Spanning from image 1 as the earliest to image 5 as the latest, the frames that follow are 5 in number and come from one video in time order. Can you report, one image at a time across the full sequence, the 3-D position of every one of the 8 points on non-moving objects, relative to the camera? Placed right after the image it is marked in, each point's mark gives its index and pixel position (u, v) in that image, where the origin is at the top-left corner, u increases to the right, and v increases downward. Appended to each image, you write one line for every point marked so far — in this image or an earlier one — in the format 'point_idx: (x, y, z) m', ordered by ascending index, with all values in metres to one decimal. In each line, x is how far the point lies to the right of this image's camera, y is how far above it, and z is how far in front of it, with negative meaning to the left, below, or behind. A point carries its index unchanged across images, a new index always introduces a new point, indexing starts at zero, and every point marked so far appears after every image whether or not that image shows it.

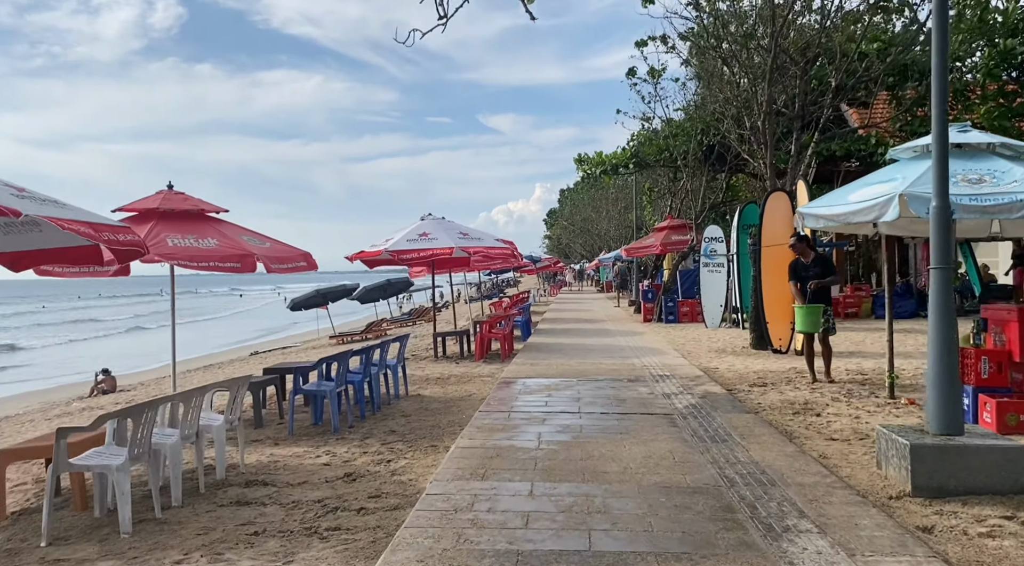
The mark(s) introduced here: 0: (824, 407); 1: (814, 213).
0: (+3.3, -1.3, +7.1) m
1: (+3.1, +0.7, +6.8) m
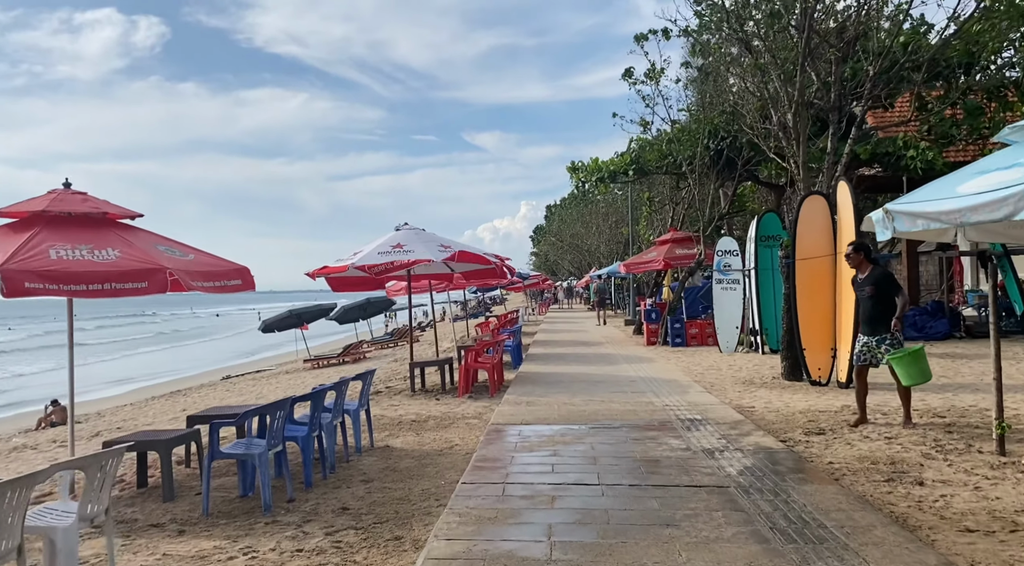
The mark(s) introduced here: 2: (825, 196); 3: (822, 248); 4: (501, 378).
0: (+3.2, -1.5, +5.3) m
1: (+3.0, +0.5, +5.1) m
2: (+4.5, +1.3, +9.7) m
3: (+4.4, +0.5, +9.6) m
4: (-0.2, -1.5, +10.7) m
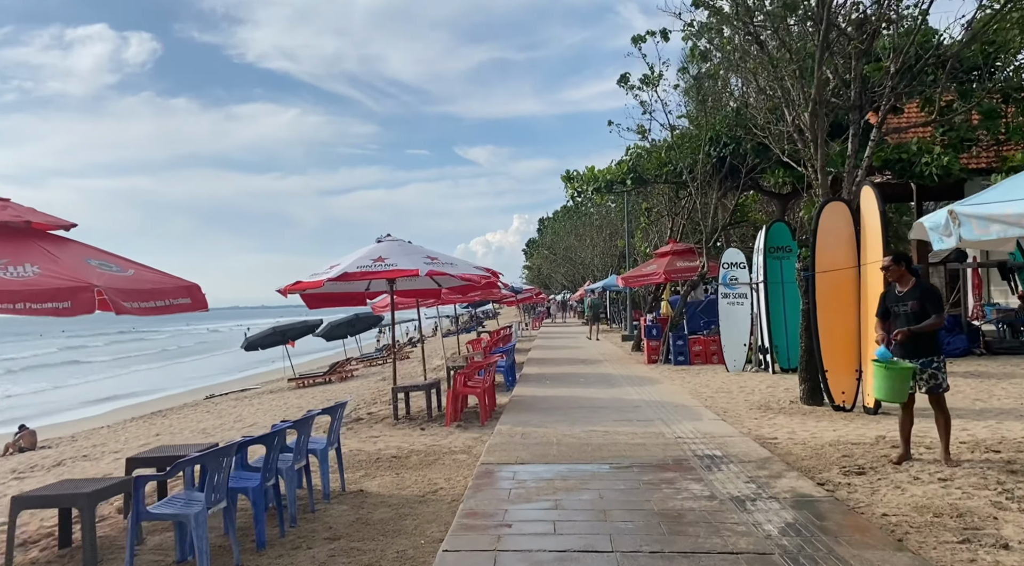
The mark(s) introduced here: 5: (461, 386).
0: (+3.2, -1.6, +4.4) m
1: (+3.0, +0.4, +4.3) m
2: (+4.4, +1.1, +8.9) m
3: (+4.3, +0.3, +8.8) m
4: (-0.3, -1.7, +9.8) m
5: (-0.7, -1.4, +9.0) m
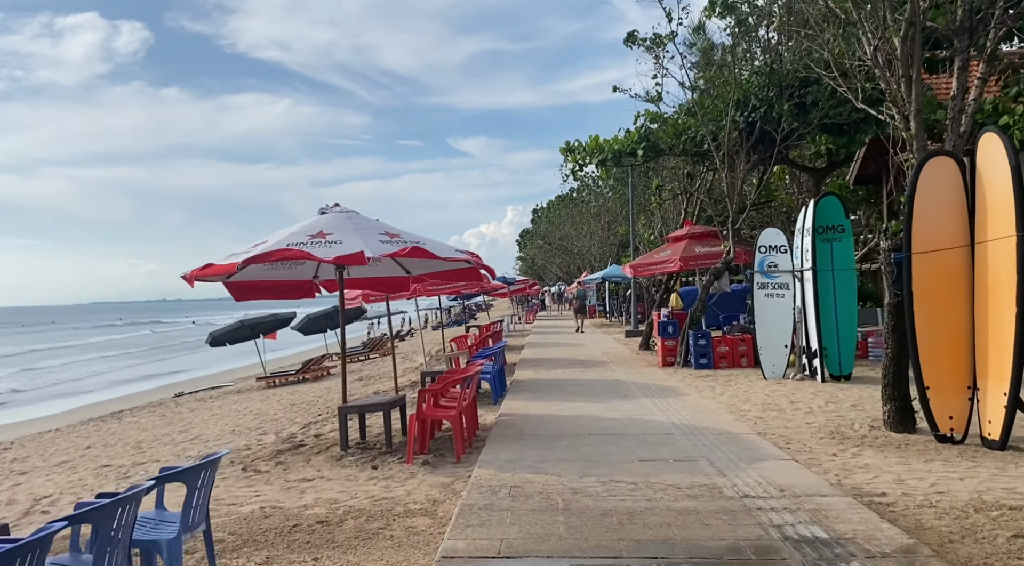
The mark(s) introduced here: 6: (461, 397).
0: (+3.1, -1.5, +2.1) m
1: (+2.9, +0.5, +1.9) m
2: (+4.2, +1.2, +6.5) m
3: (+4.2, +0.4, +6.4) m
4: (-0.4, -1.6, +7.4) m
5: (-0.8, -1.2, +6.6) m
6: (-0.5, -1.1, +6.8) m
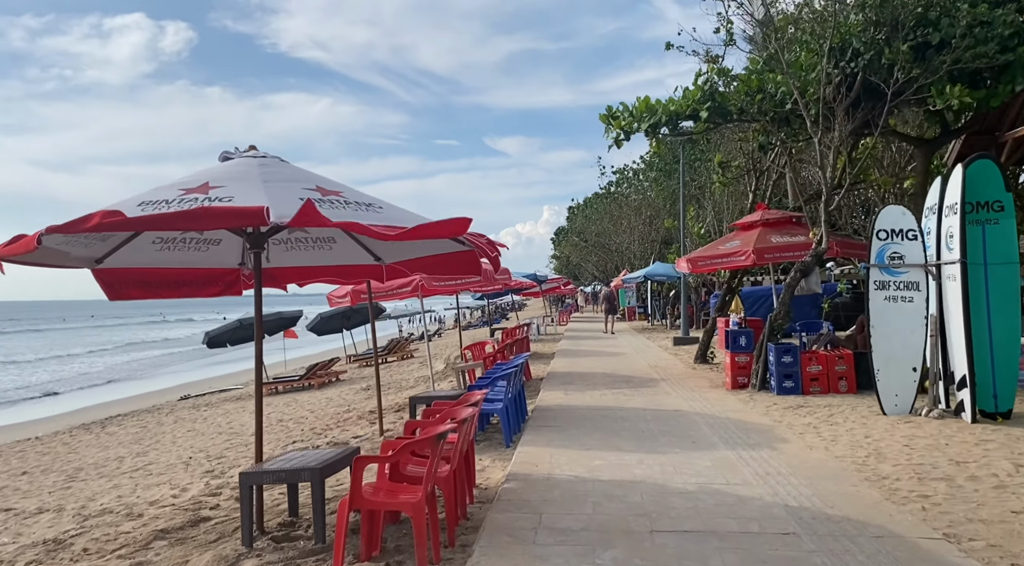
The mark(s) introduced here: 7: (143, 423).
0: (+2.9, -1.5, -0.8) m
1: (+2.7, +0.6, -1.0) m
2: (+4.3, +1.2, +3.5) m
3: (+4.2, +0.5, +3.4) m
4: (-0.3, -1.5, +4.6) m
5: (-0.8, -1.2, +3.9) m
6: (-0.5, -1.1, +4.0) m
7: (-10.0, -3.8, +18.3) m
